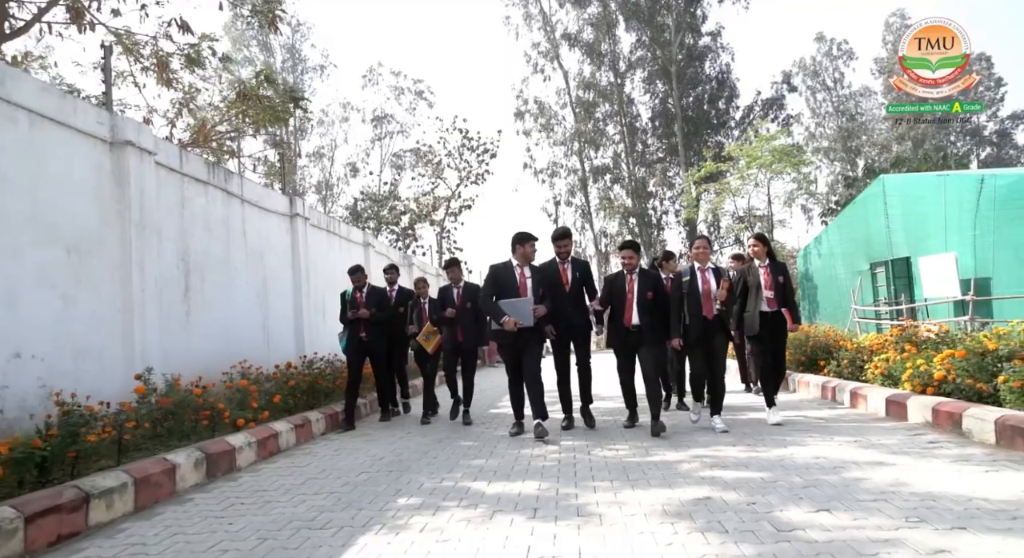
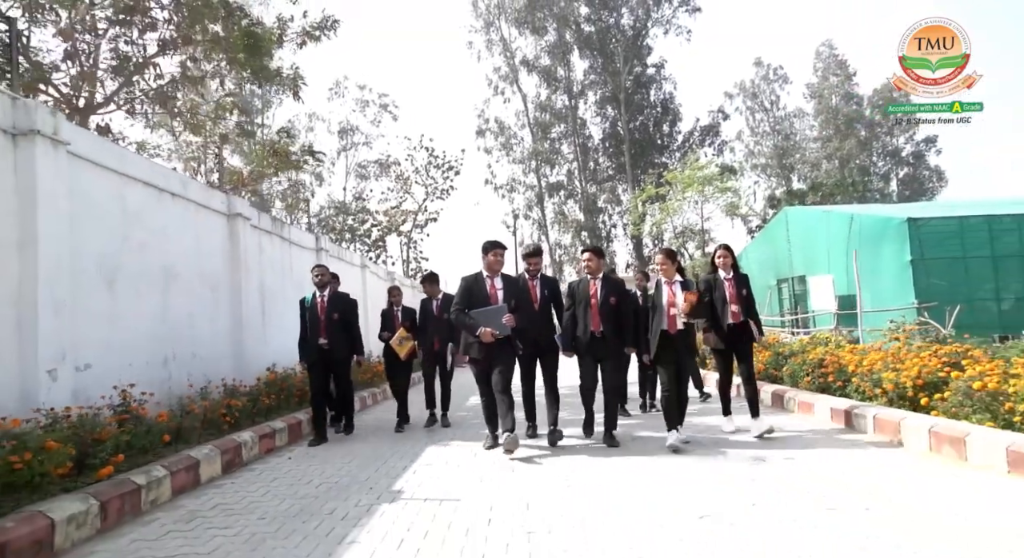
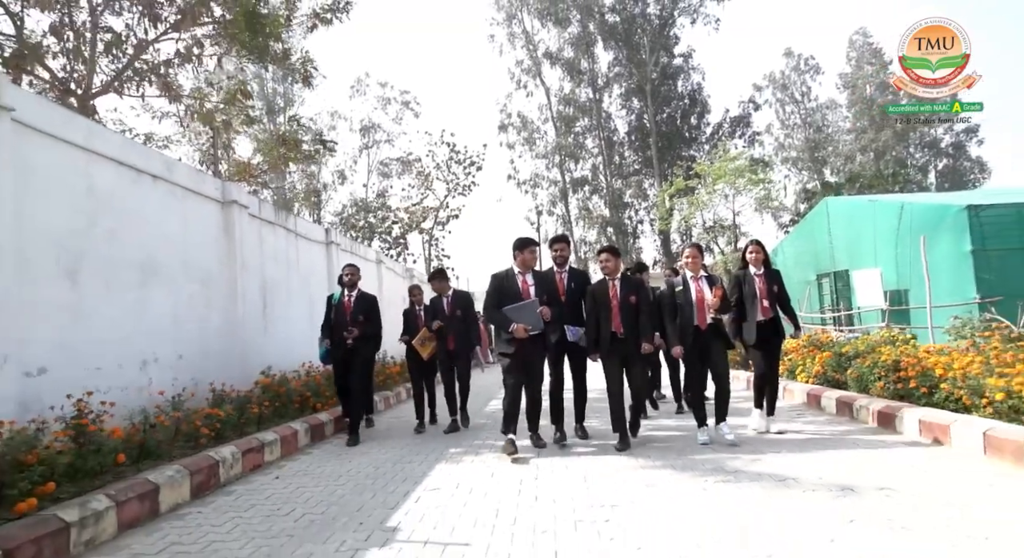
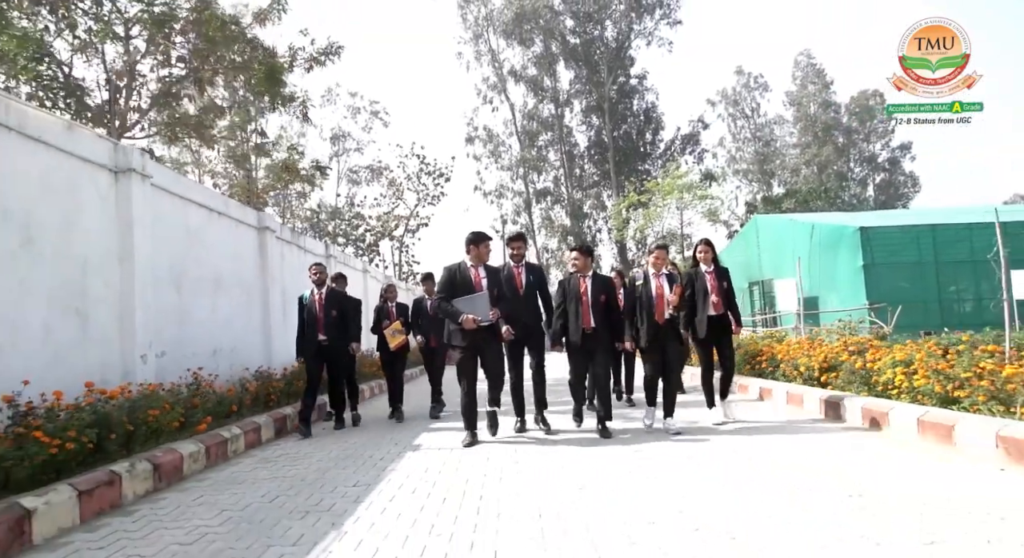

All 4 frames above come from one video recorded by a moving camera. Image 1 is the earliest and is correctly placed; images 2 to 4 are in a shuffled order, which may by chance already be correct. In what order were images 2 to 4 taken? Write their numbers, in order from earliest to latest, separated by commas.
3, 2, 4
